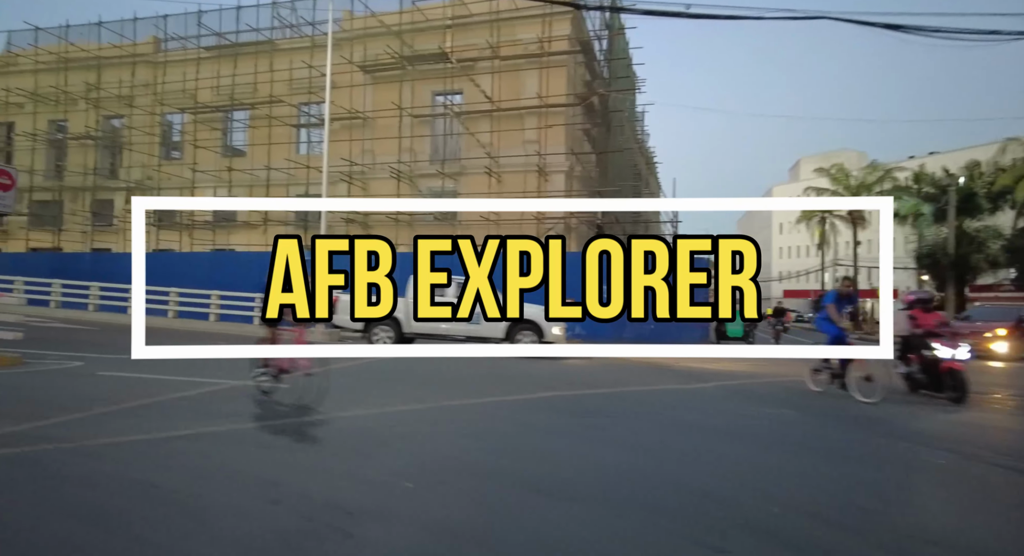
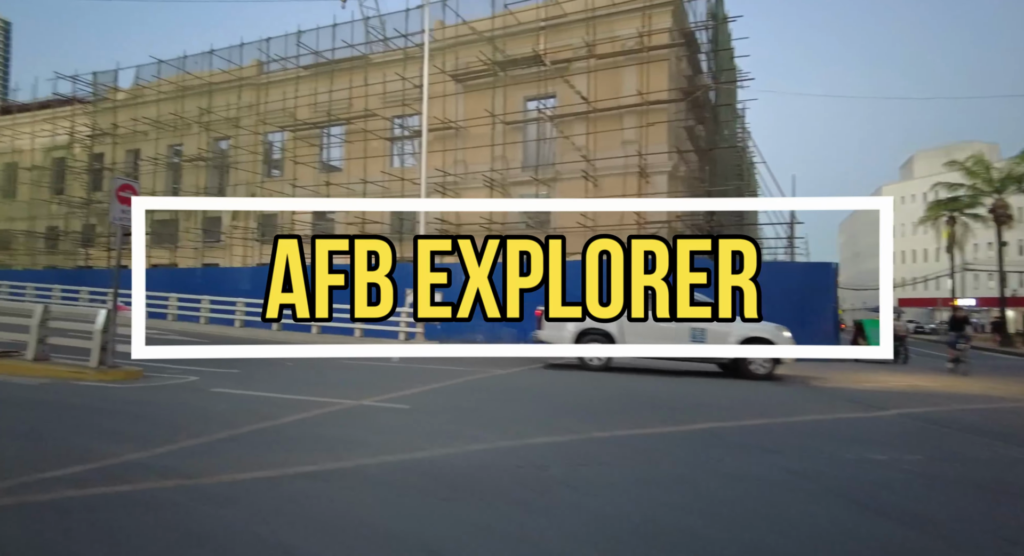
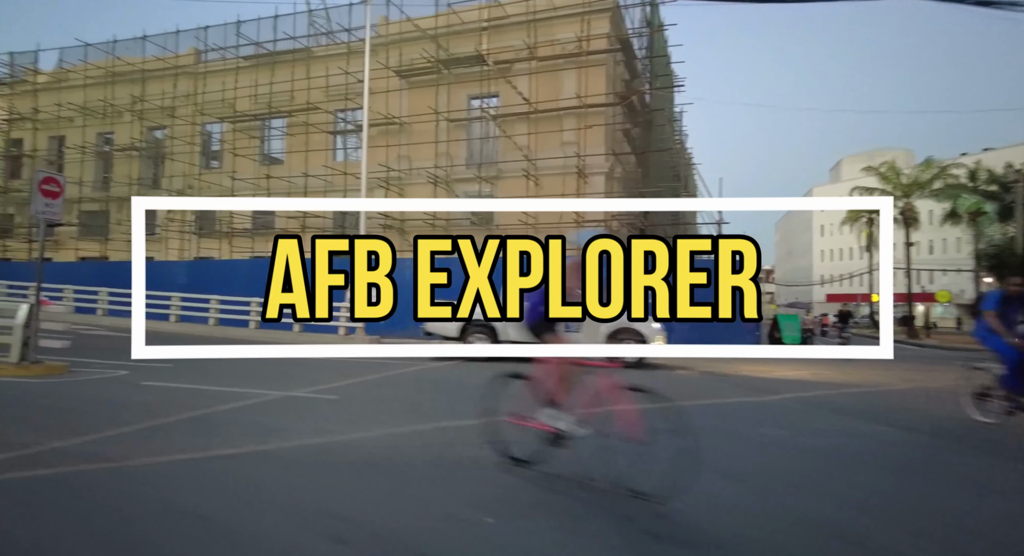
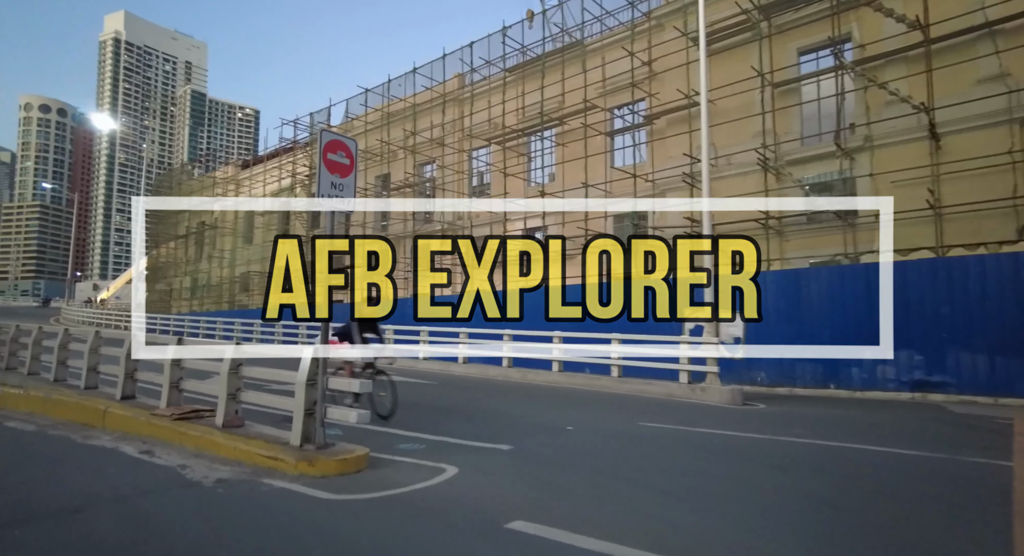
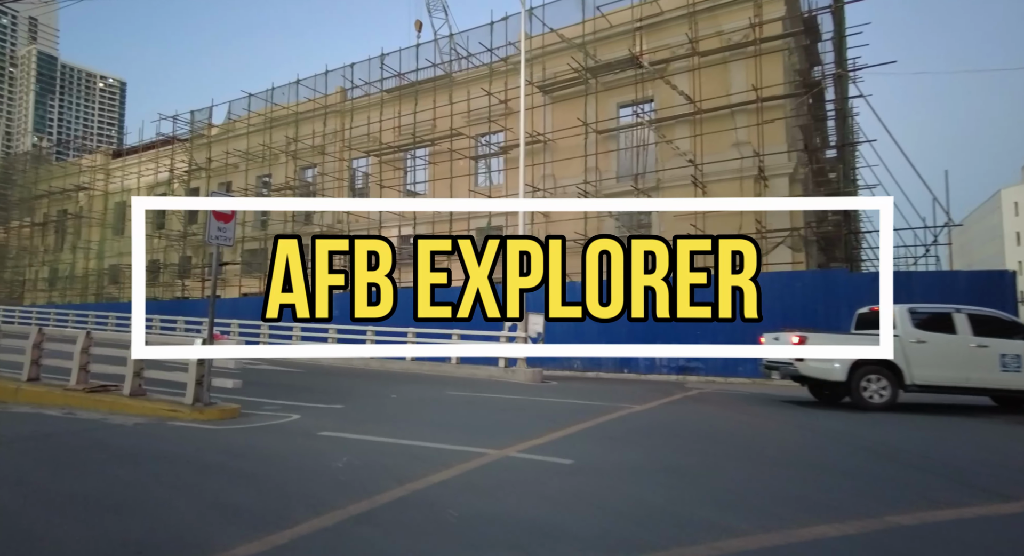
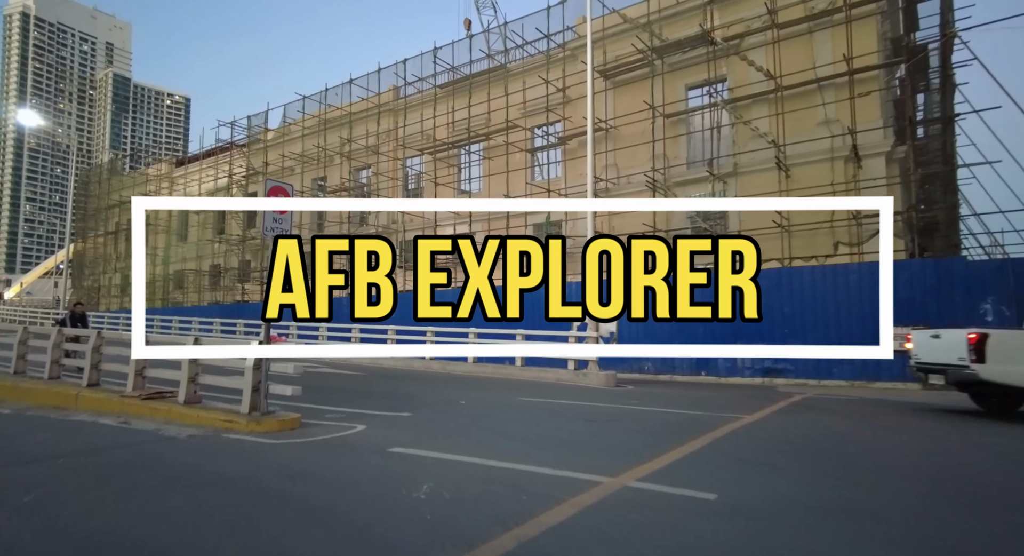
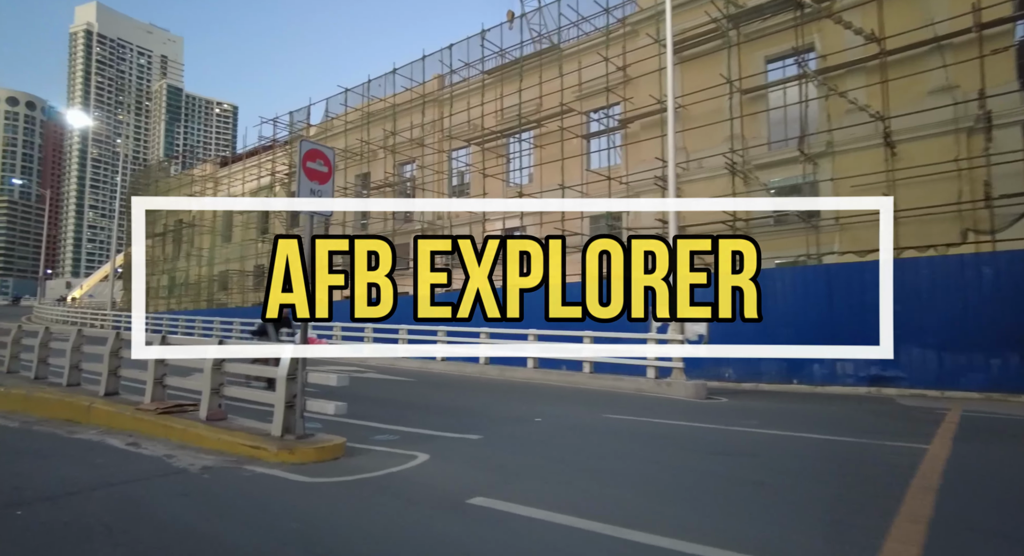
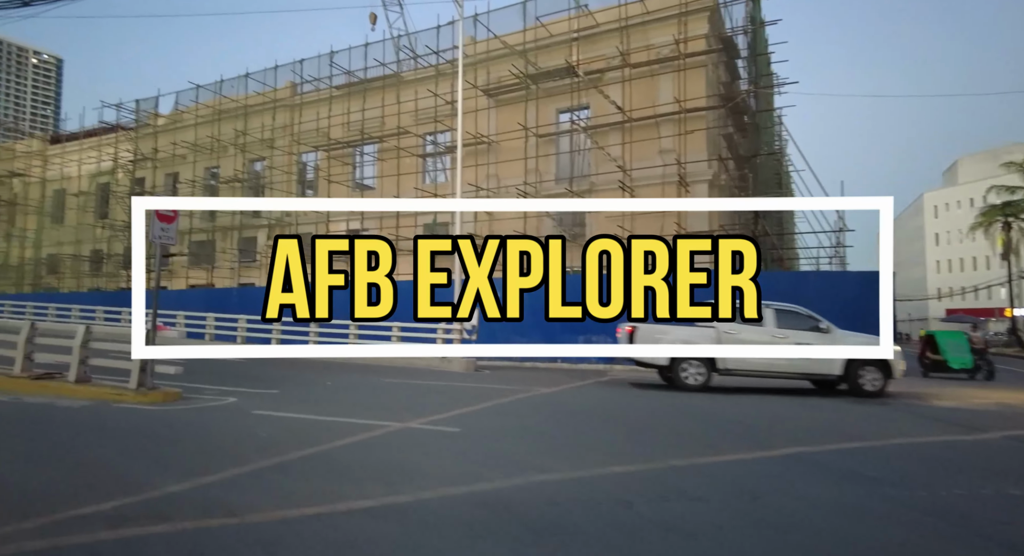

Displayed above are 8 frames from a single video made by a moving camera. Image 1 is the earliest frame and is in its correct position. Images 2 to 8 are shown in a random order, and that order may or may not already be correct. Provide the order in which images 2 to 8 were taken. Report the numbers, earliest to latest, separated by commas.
3, 2, 8, 5, 6, 7, 4
